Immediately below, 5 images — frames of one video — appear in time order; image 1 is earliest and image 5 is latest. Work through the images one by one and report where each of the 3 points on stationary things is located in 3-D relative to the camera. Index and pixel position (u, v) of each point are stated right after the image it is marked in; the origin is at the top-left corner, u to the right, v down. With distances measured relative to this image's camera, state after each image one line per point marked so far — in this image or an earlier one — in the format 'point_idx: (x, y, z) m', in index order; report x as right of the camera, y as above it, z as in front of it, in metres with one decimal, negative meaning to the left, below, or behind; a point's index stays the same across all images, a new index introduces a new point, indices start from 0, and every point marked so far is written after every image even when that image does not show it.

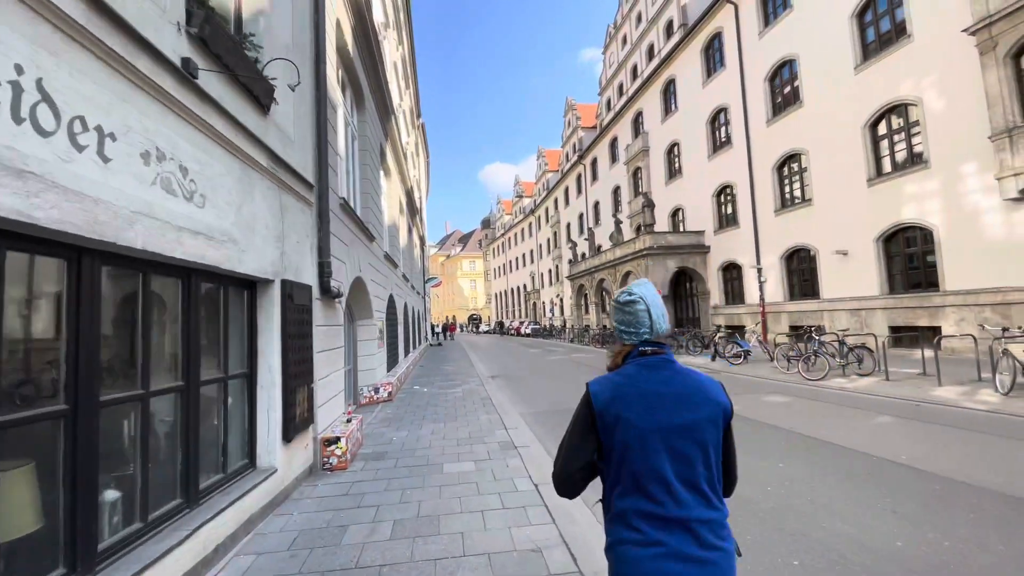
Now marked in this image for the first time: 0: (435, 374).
0: (-2.4, -2.7, +14.4) m
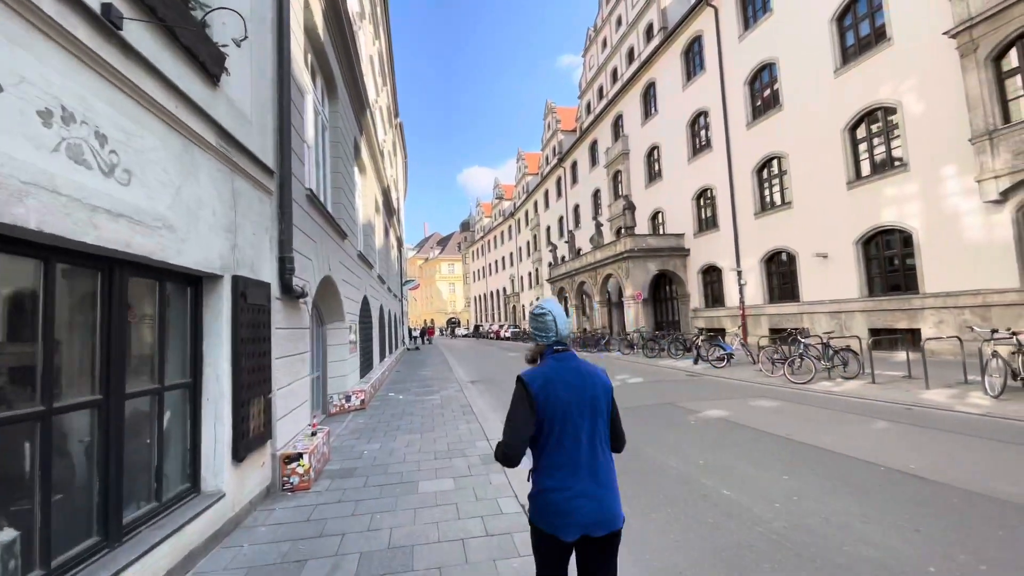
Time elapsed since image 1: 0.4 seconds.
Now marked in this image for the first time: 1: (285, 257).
0: (-3.0, -2.7, +13.8) m
1: (-2.5, +0.3, +5.1) m
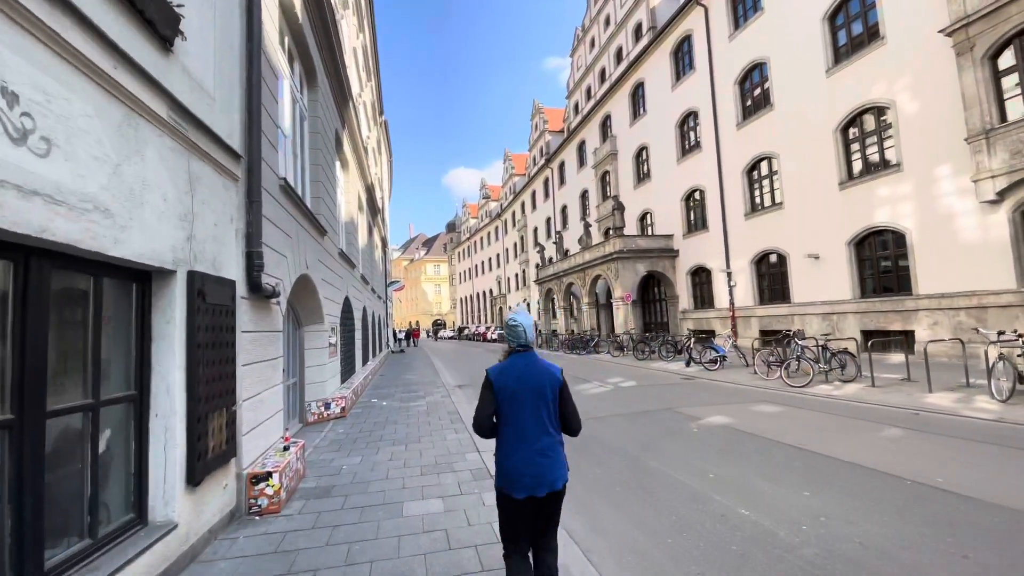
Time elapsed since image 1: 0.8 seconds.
0: (-3.3, -2.7, +13.3) m
1: (-2.5, +0.3, +4.5) m
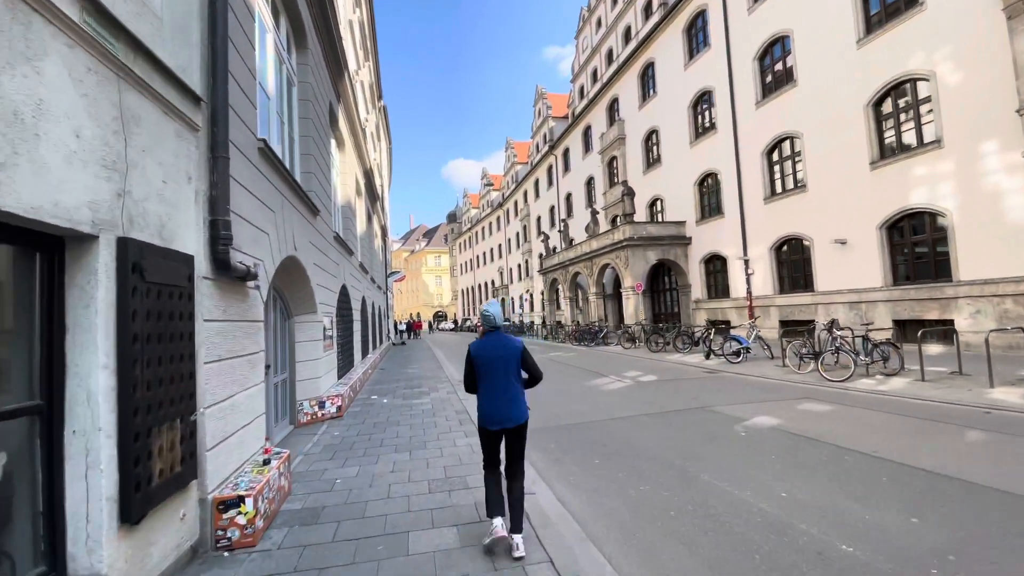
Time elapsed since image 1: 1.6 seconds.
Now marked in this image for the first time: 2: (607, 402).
0: (-3.1, -2.4, +12.4) m
1: (-2.3, +0.5, +3.6) m
2: (+1.7, -2.0, +8.4) m
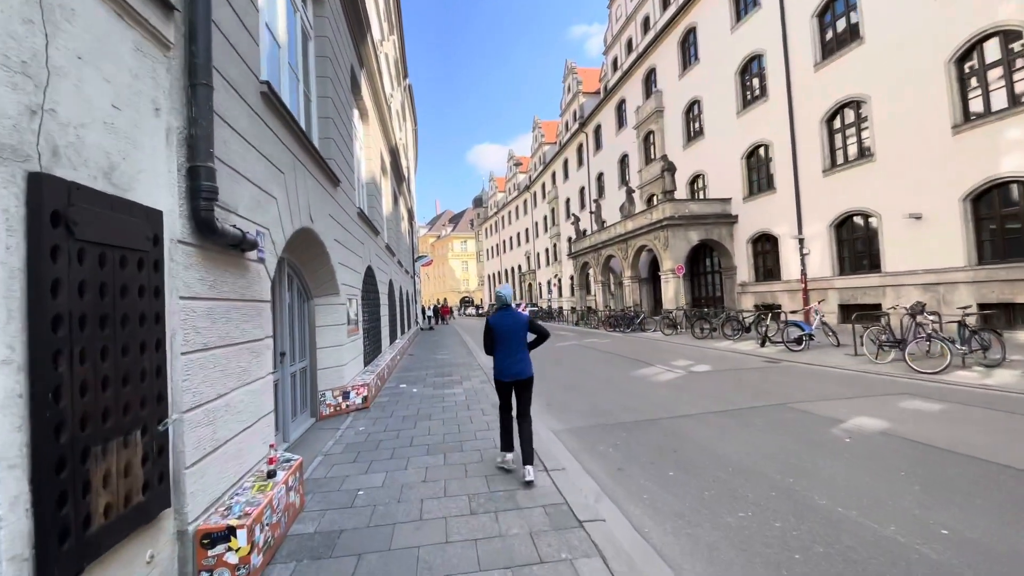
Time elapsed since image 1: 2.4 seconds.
0: (-2.1, -2.0, +11.7) m
1: (-1.8, +0.7, +2.8) m
2: (+2.4, -1.7, +7.4) m
